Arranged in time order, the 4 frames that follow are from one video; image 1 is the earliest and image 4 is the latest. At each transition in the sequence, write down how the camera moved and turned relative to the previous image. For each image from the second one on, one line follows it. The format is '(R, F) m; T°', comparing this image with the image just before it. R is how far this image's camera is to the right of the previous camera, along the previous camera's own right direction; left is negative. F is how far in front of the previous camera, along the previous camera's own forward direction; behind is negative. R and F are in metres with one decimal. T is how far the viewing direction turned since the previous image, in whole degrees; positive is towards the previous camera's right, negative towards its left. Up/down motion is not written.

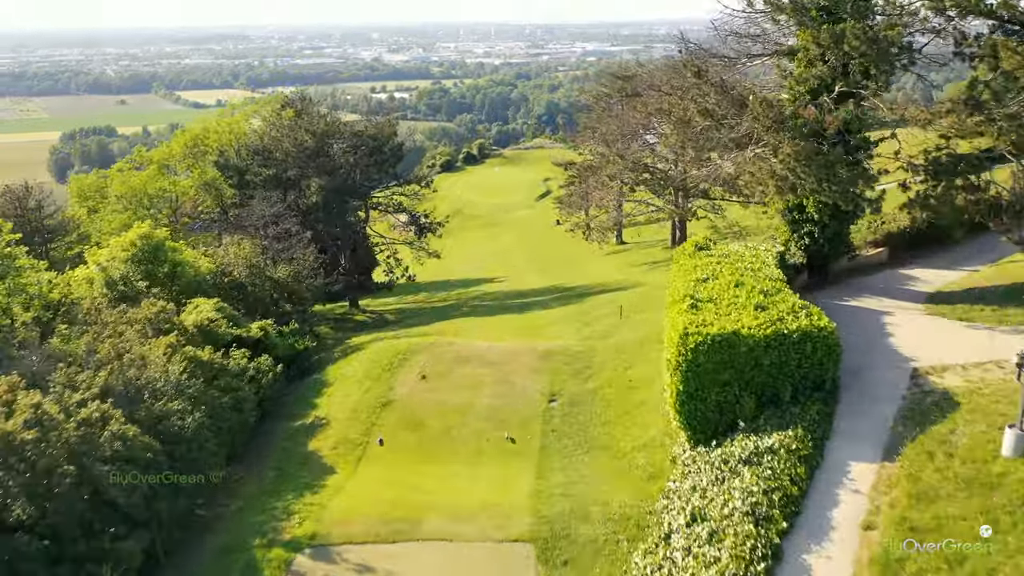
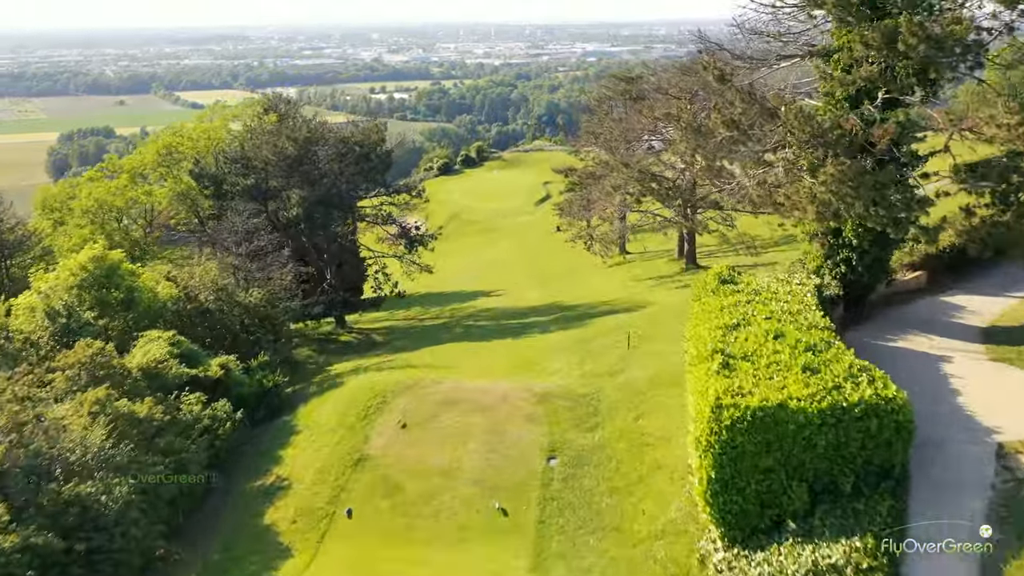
(+0.1, +2.2) m; 0°
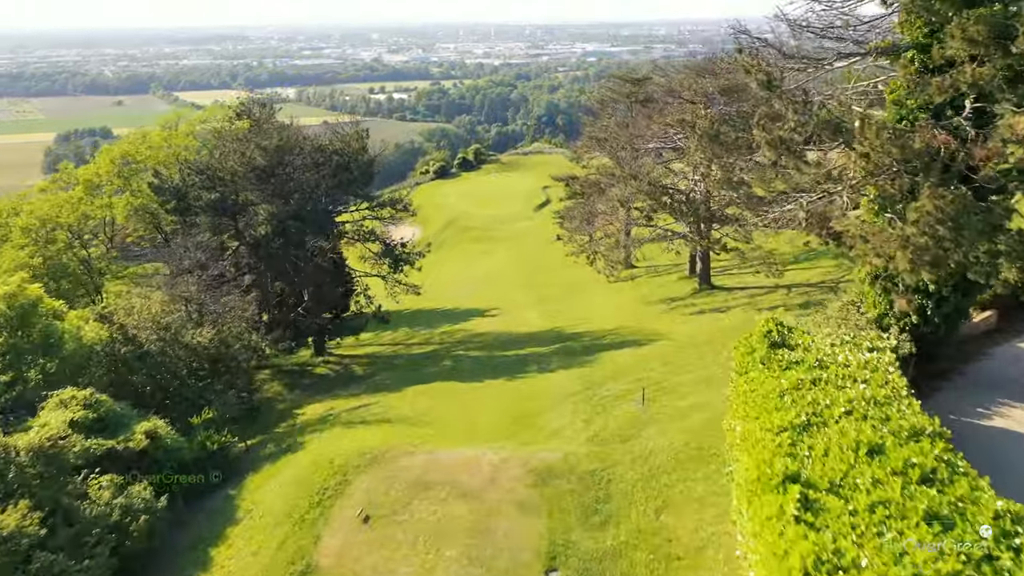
(+0.2, +3.0) m; 0°
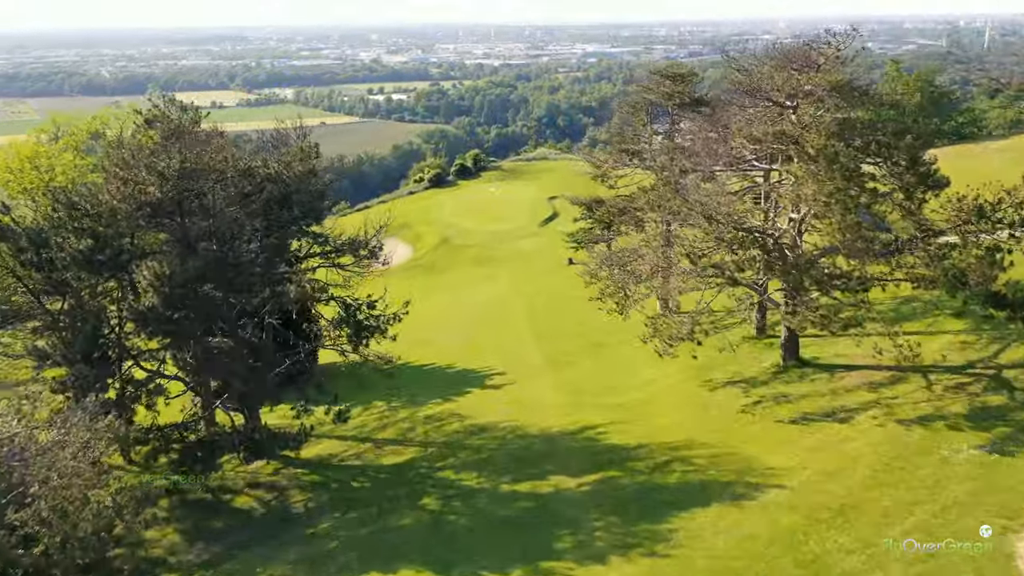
(-0.4, +8.6) m; 0°
